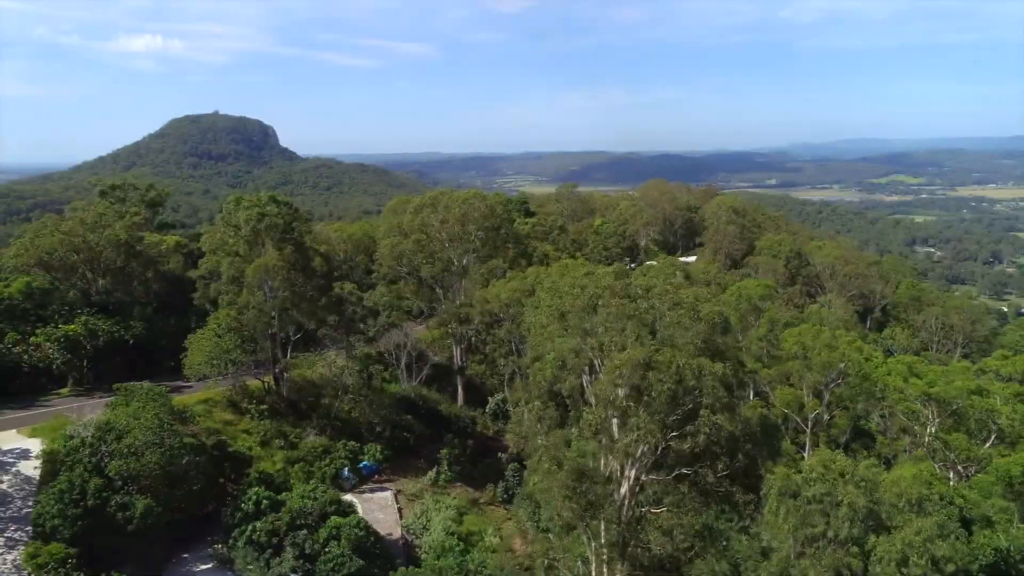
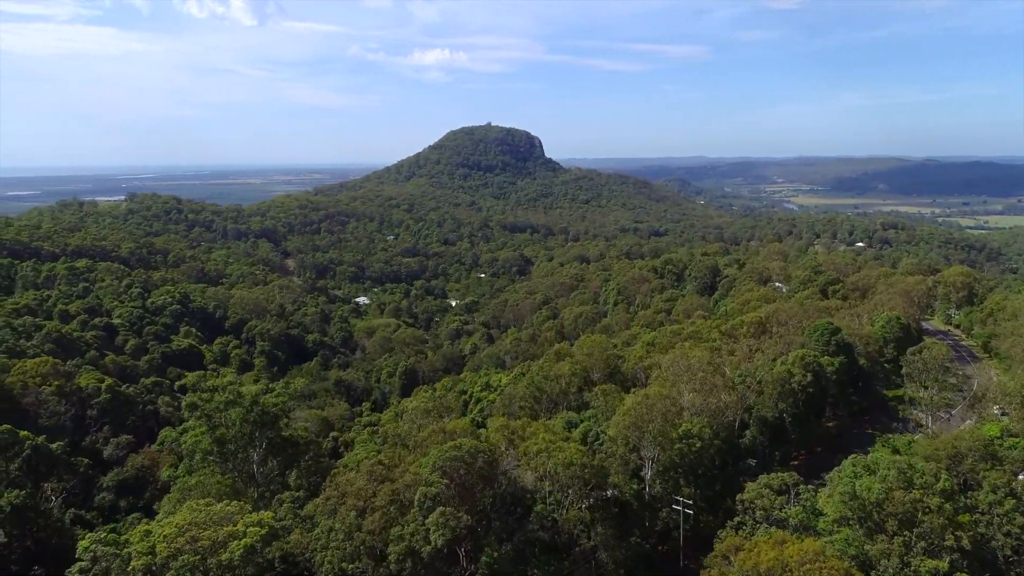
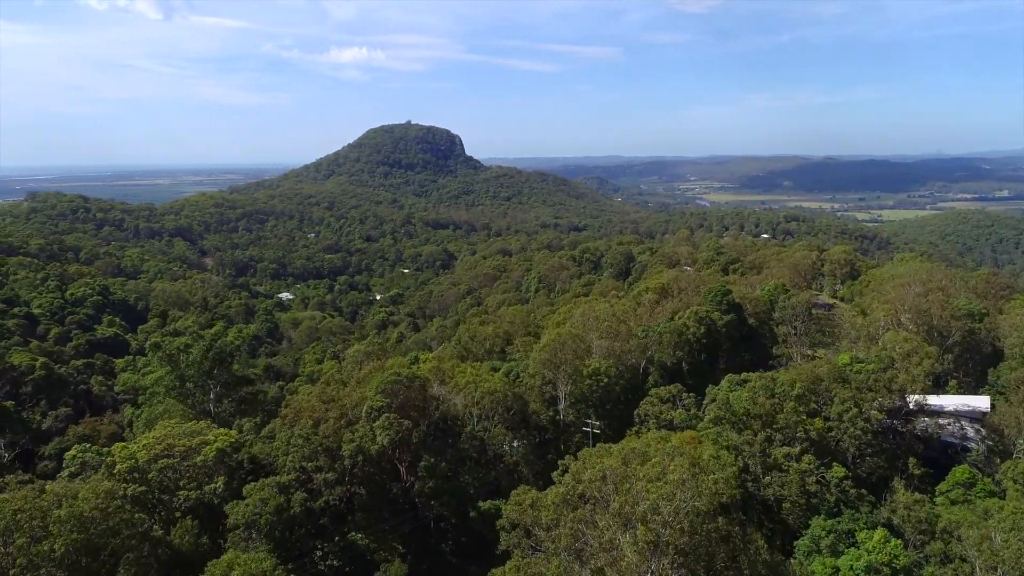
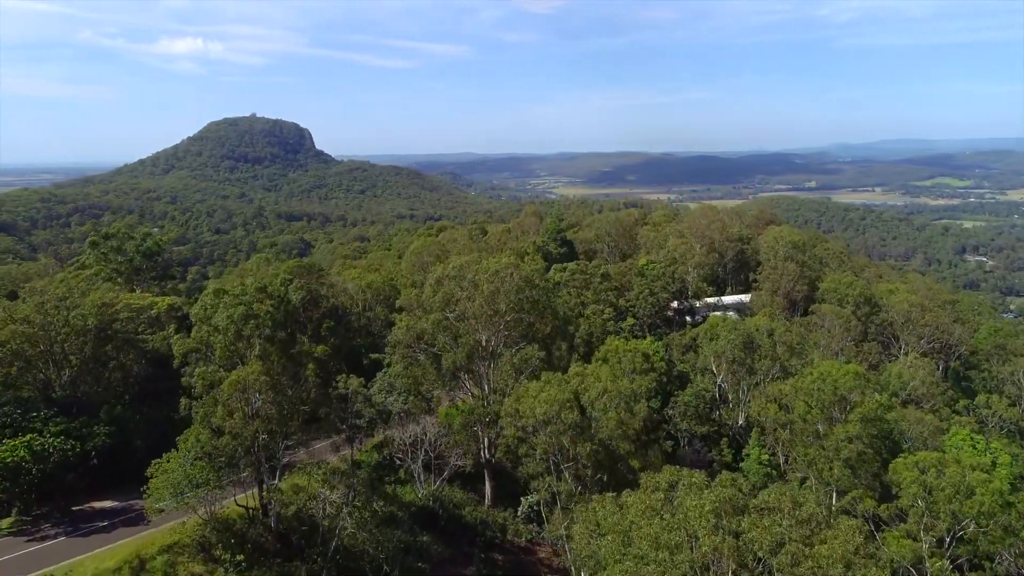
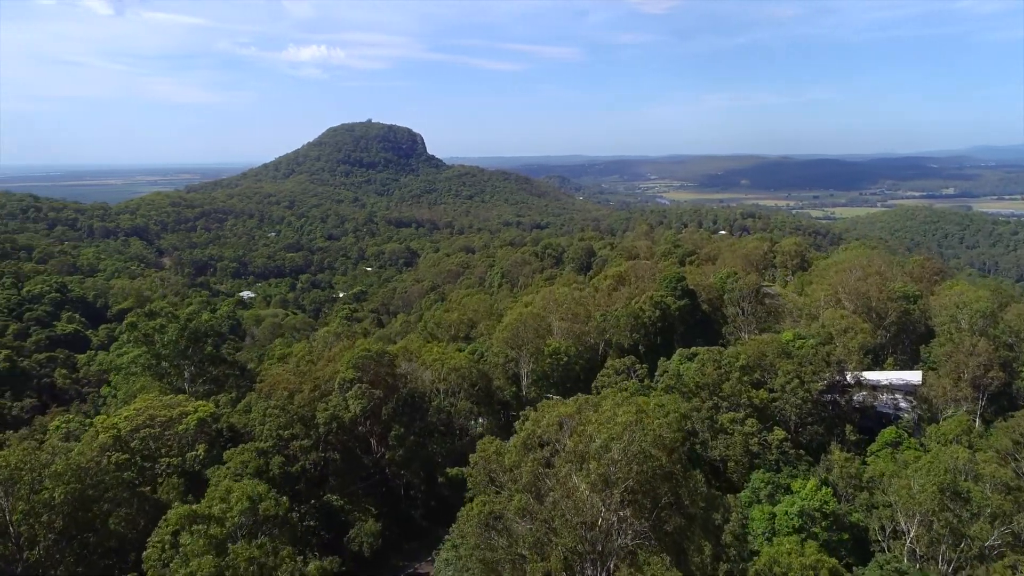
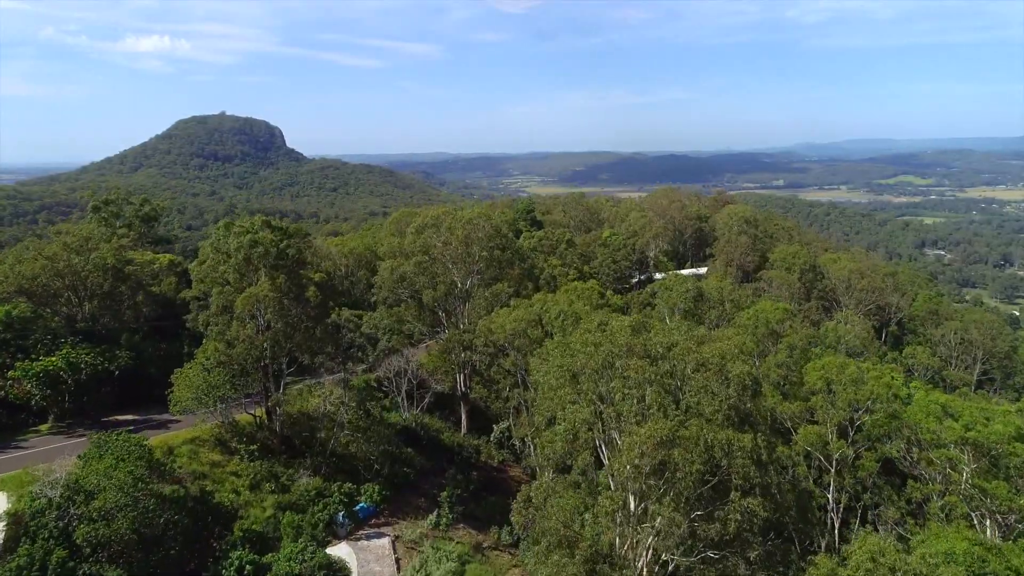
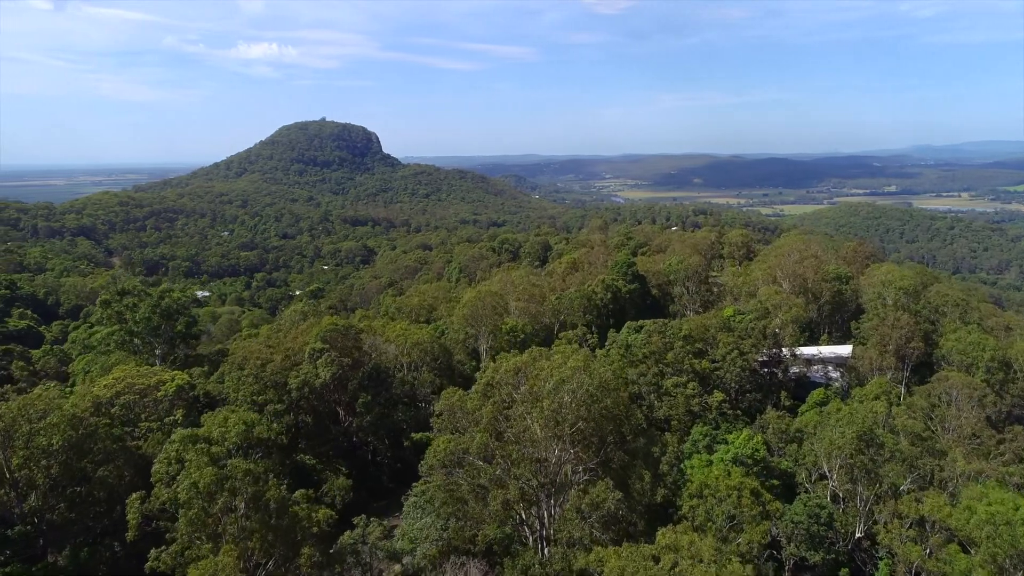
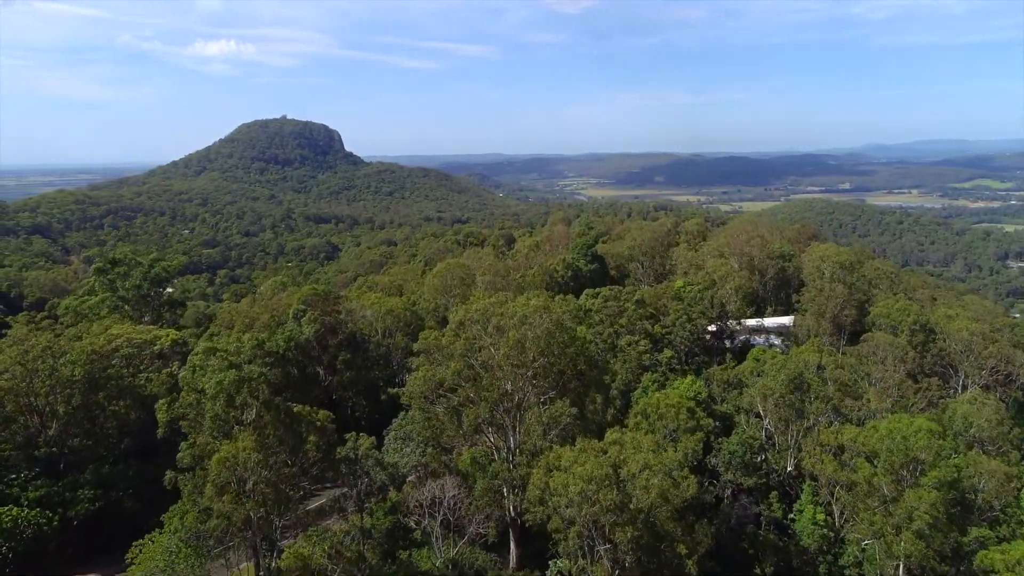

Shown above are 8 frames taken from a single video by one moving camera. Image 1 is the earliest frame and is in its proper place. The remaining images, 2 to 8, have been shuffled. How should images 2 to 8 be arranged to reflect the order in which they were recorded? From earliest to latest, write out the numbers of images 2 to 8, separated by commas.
6, 4, 8, 7, 5, 3, 2
